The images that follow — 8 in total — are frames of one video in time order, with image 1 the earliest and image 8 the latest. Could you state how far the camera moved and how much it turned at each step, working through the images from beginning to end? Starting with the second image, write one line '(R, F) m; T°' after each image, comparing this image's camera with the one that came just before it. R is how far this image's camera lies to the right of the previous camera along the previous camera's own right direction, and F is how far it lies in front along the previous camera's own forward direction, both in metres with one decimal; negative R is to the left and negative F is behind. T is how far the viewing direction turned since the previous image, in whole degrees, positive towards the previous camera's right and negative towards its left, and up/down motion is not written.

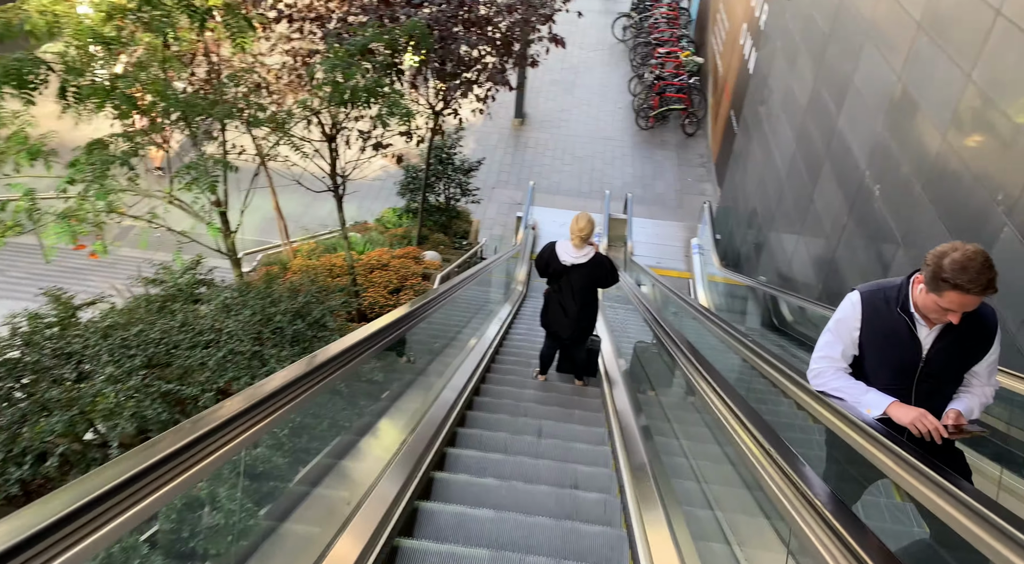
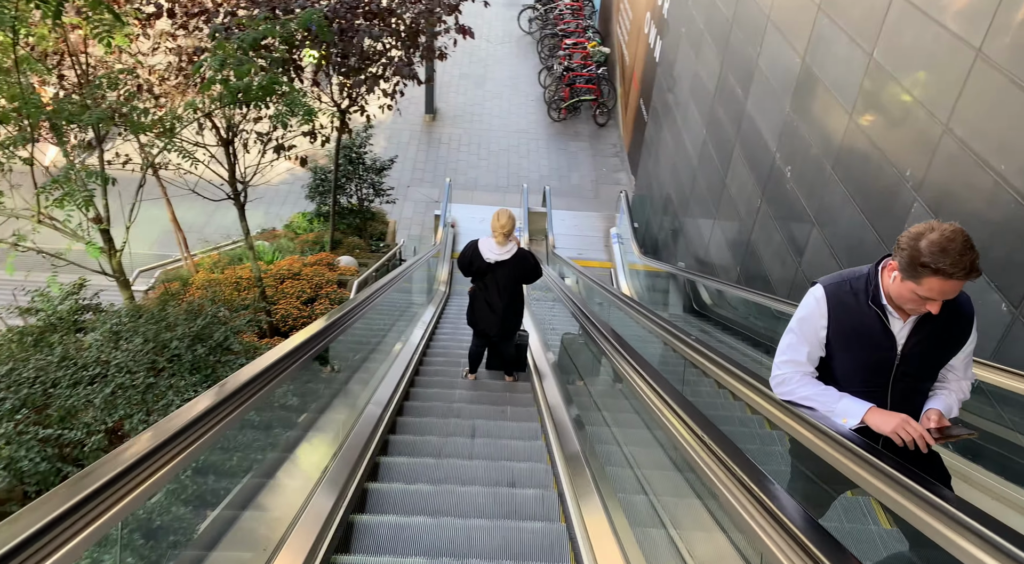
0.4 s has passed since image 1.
(0.0, +0.2) m; +6°
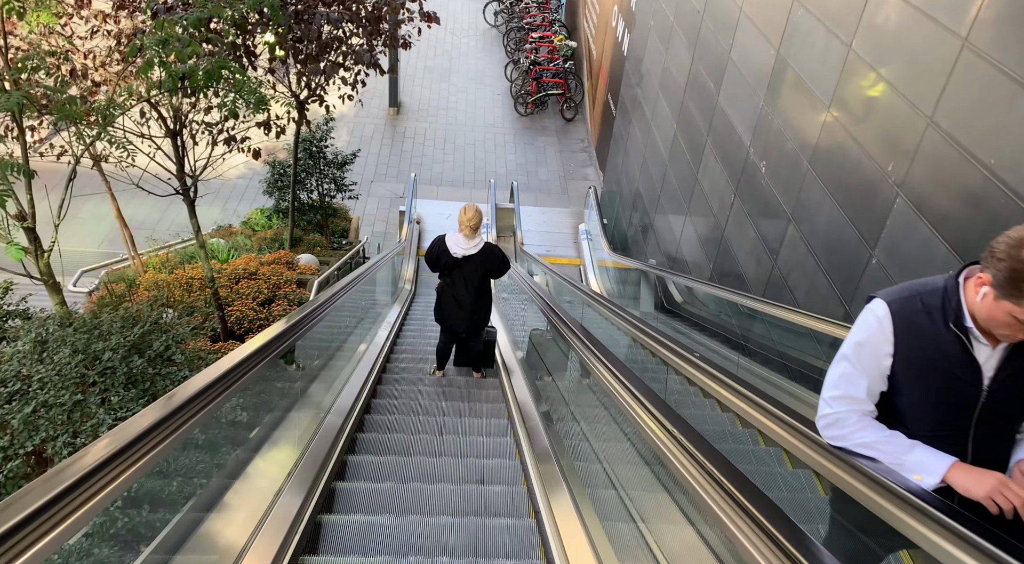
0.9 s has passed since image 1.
(0.0, +0.2) m; +3°
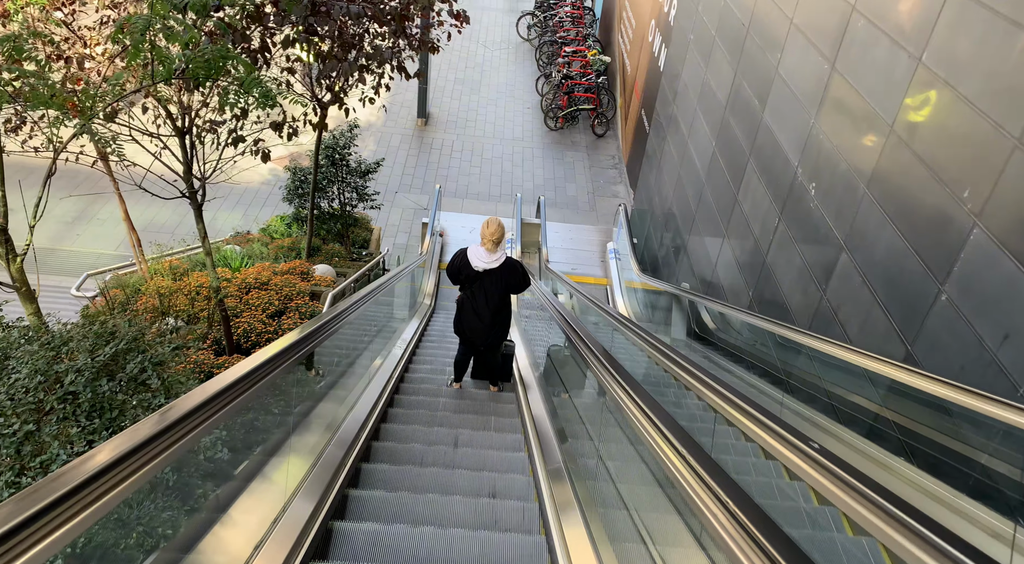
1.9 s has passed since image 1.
(0.0, +0.3) m; -2°
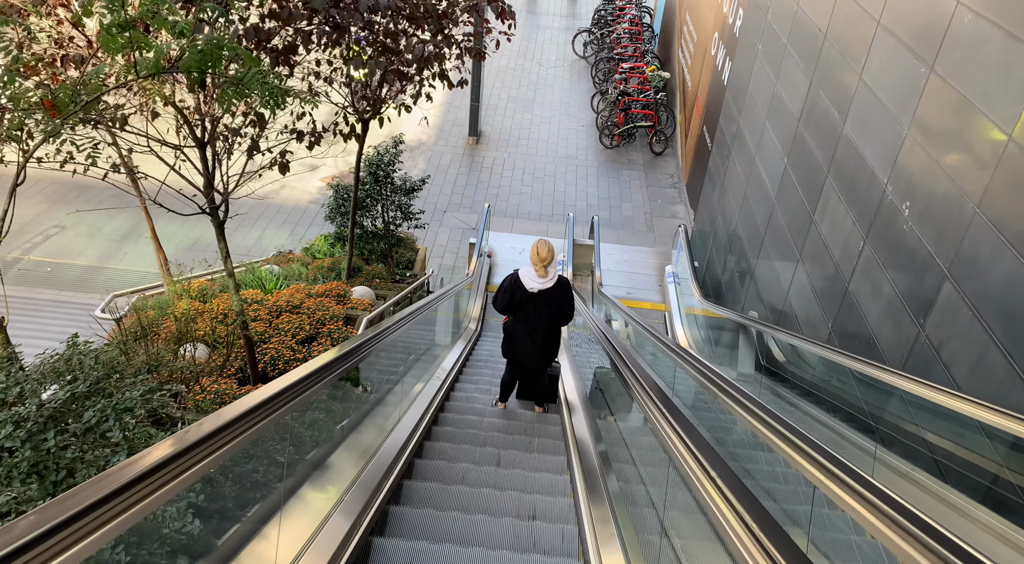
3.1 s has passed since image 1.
(0.0, +0.5) m; -4°
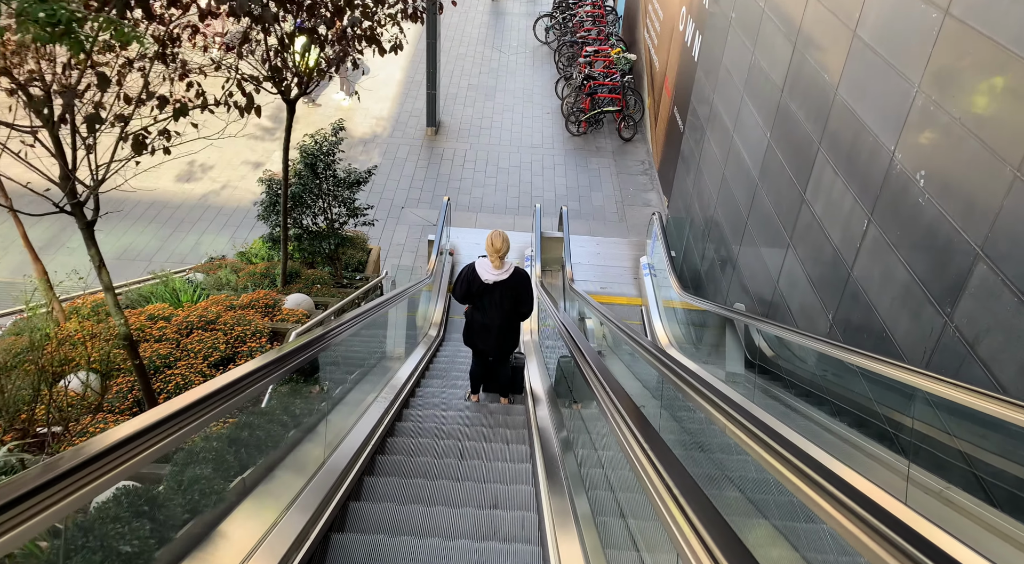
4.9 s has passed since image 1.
(+0.1, +0.7) m; +2°
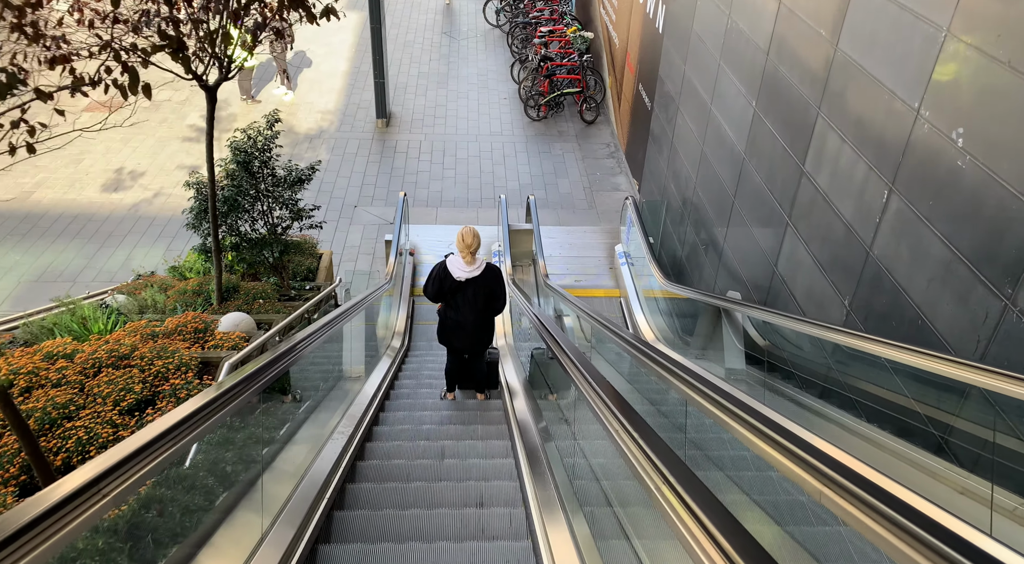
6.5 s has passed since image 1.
(0.0, +0.6) m; +3°
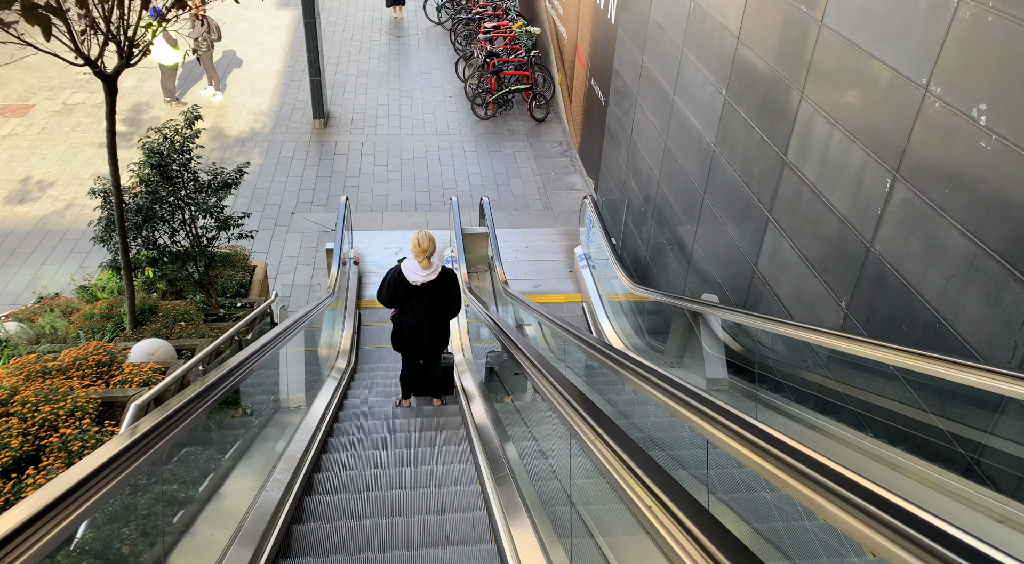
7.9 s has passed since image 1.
(-0.1, +0.5) m; +4°
